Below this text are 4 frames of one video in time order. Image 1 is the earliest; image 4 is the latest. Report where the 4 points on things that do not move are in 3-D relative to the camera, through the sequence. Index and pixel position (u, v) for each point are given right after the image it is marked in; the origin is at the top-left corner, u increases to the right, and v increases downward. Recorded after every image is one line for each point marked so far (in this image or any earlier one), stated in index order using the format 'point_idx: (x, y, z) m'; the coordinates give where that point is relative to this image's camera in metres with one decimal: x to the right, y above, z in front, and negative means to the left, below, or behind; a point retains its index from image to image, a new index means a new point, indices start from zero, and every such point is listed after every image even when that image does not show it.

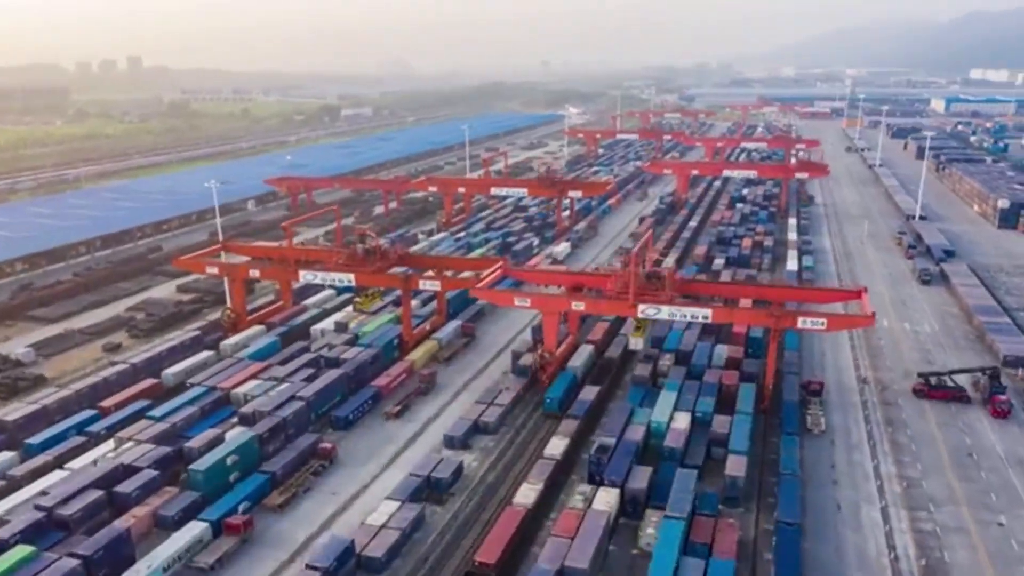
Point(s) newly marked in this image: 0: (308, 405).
0: (-4.3, -2.5, +17.8) m
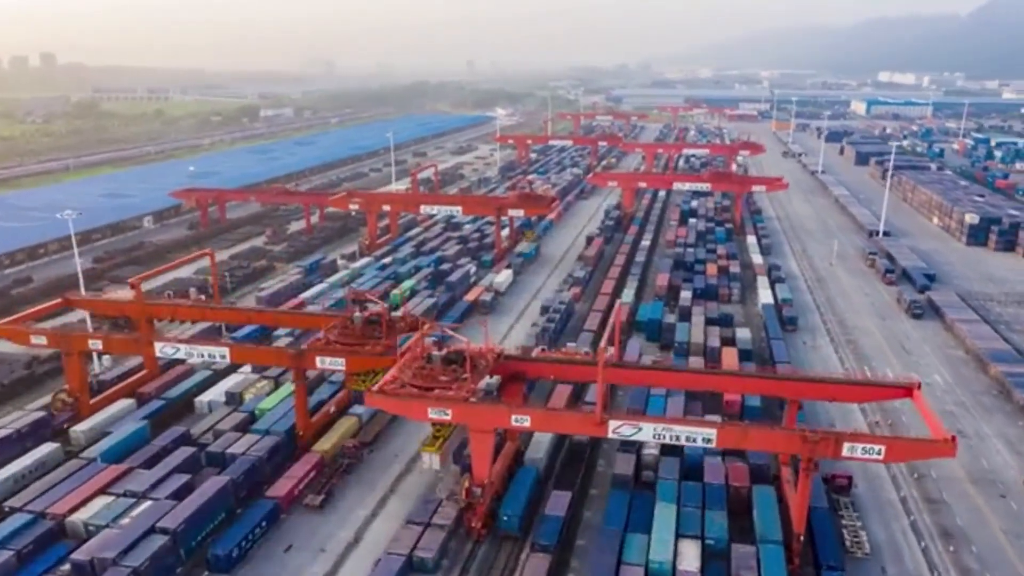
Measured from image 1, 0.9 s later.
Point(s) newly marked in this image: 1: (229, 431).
0: (-5.1, -3.8, +12.8) m
1: (-5.7, -2.9, +16.9) m
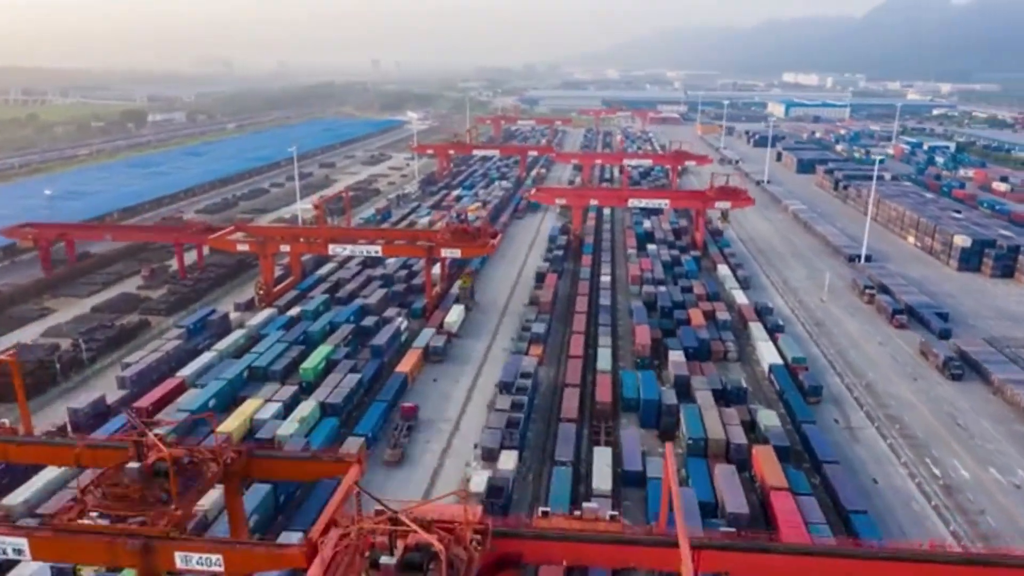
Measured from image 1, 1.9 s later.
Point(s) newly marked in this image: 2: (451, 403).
0: (-4.9, -5.6, +6.6) m
1: (-5.9, -4.7, +10.5) m
2: (-1.4, -2.7, +19.9) m
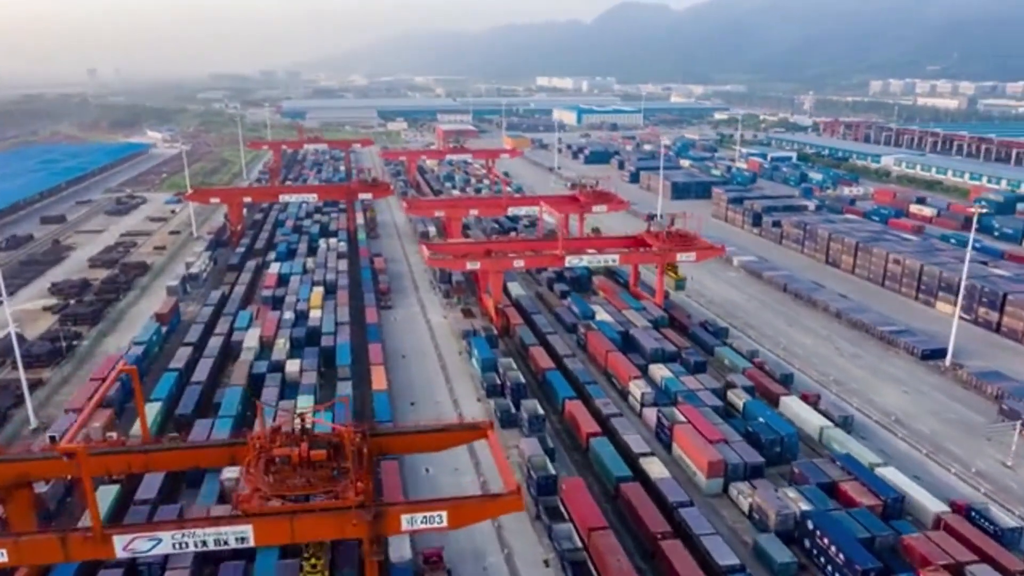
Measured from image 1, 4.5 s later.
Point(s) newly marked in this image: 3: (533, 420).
0: (+2.0, -9.7, -7.9) m
1: (-0.2, -8.9, -4.4) m
2: (+1.3, -6.8, +5.8) m
3: (+0.5, -2.9, +18.4) m
